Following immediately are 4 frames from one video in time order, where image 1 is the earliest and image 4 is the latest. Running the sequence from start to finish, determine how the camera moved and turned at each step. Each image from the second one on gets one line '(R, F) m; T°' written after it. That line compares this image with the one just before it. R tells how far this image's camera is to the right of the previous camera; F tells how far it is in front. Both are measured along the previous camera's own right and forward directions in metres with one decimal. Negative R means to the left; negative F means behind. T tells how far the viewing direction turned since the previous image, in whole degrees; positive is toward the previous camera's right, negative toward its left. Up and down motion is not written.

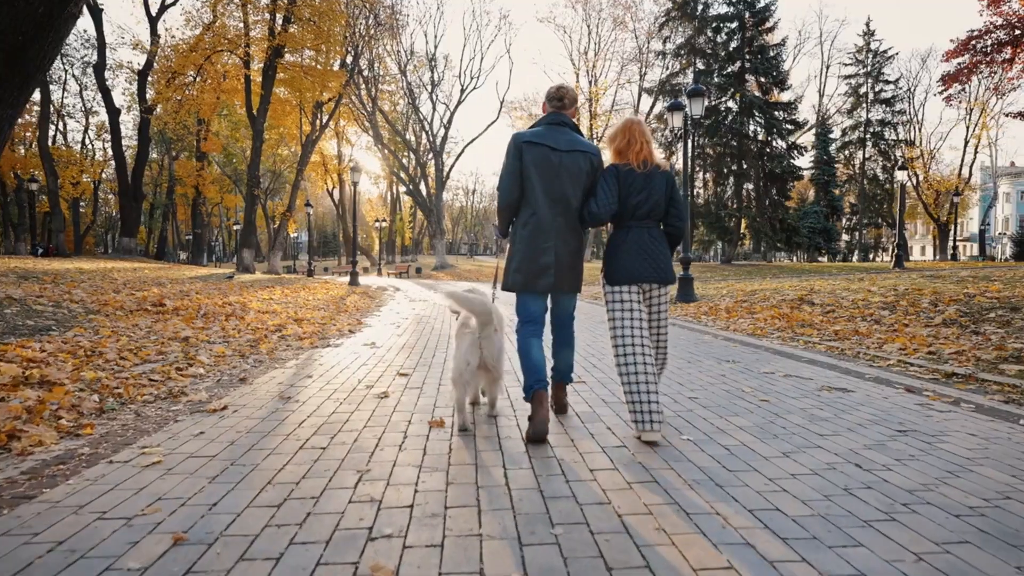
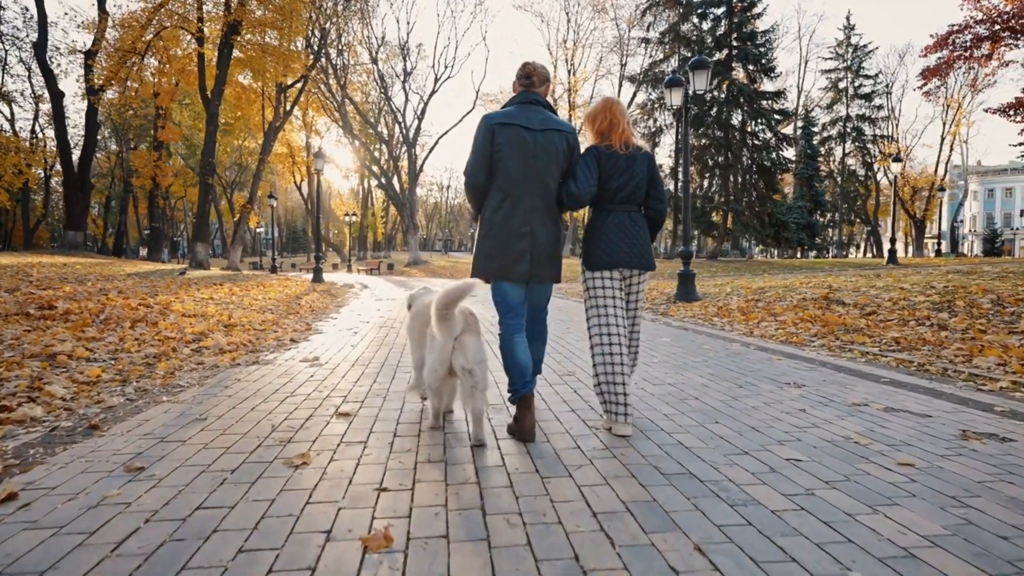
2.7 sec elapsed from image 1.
(-0.1, +2.0) m; +2°
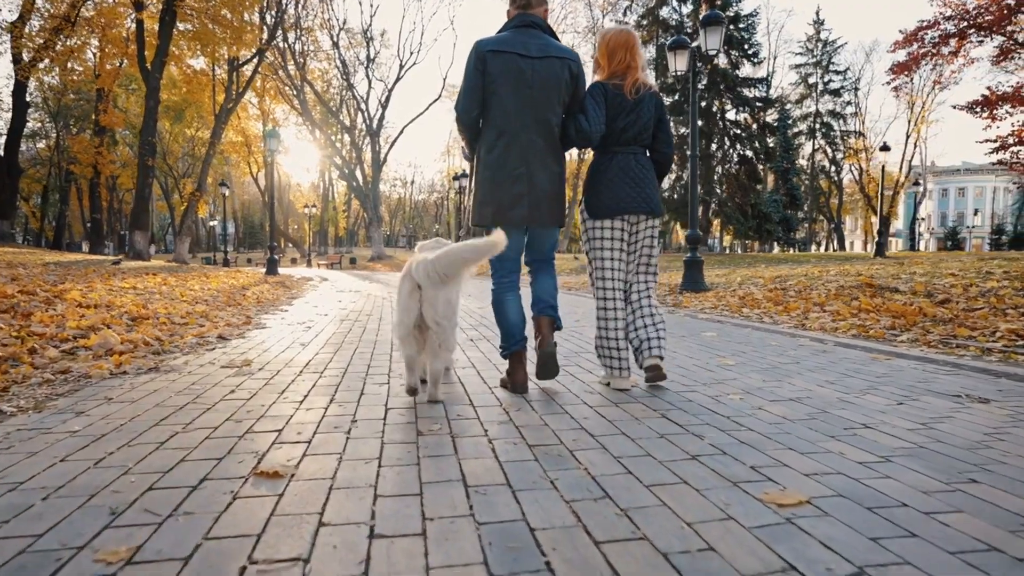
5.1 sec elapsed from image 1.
(-0.4, +2.0) m; +3°
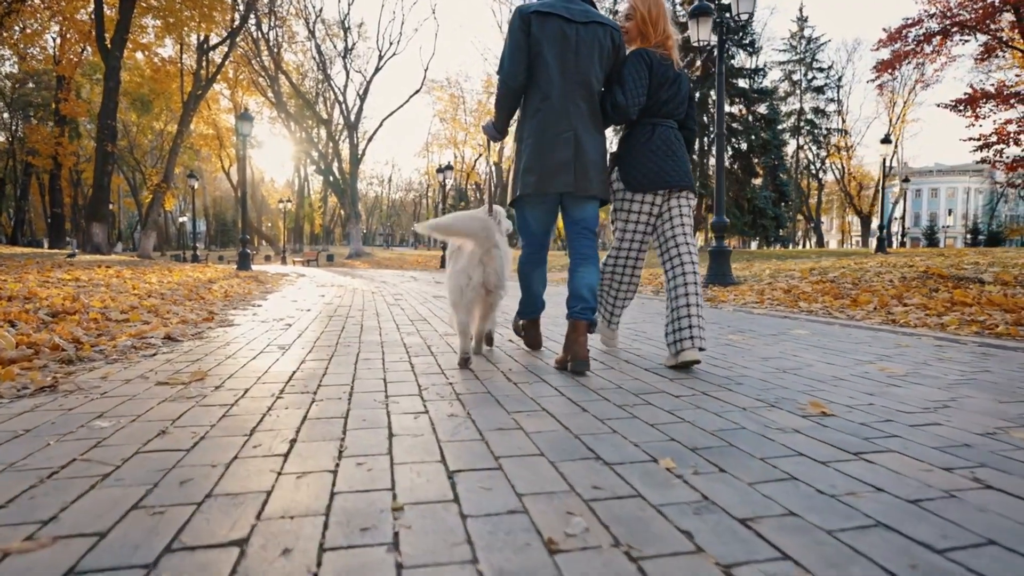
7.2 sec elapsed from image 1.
(-0.6, +1.5) m; +2°
